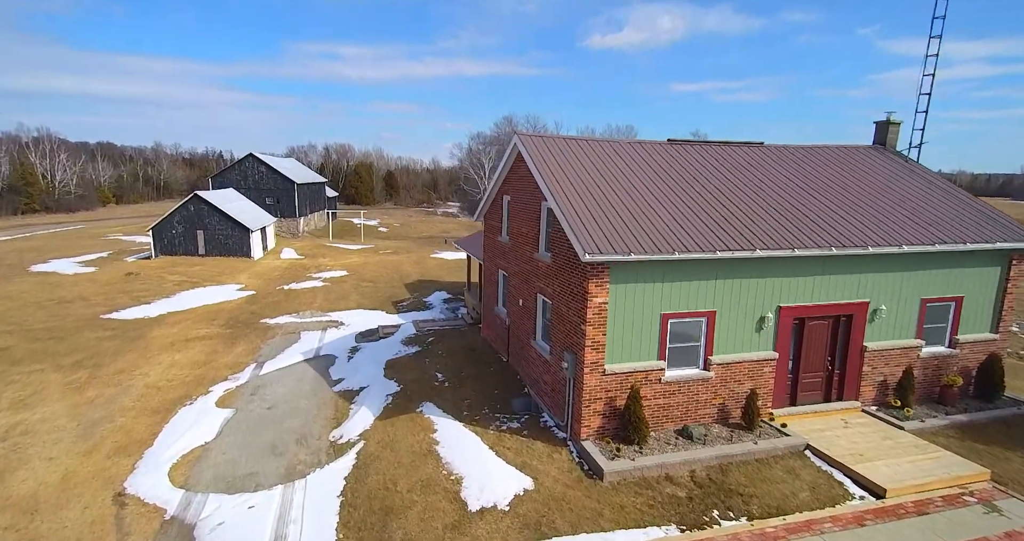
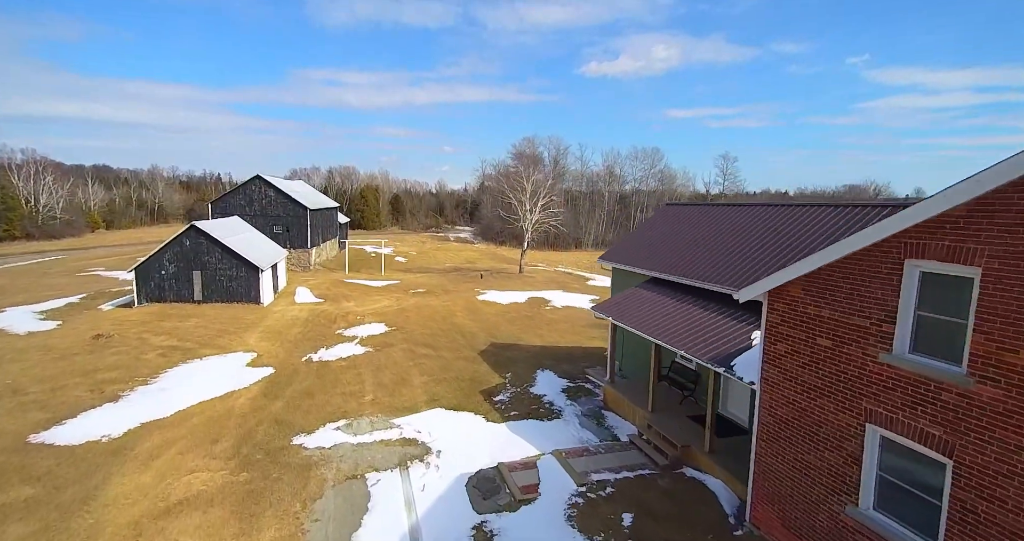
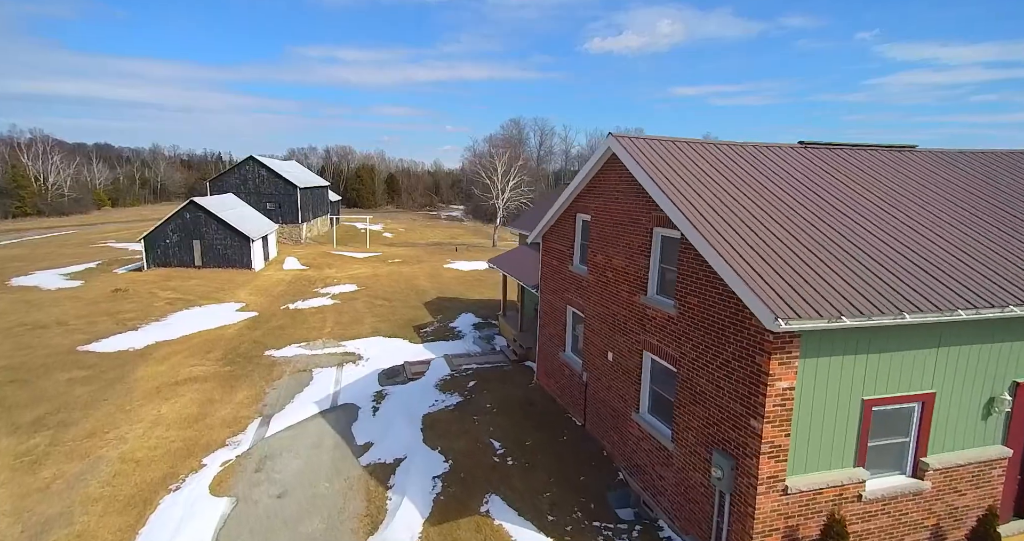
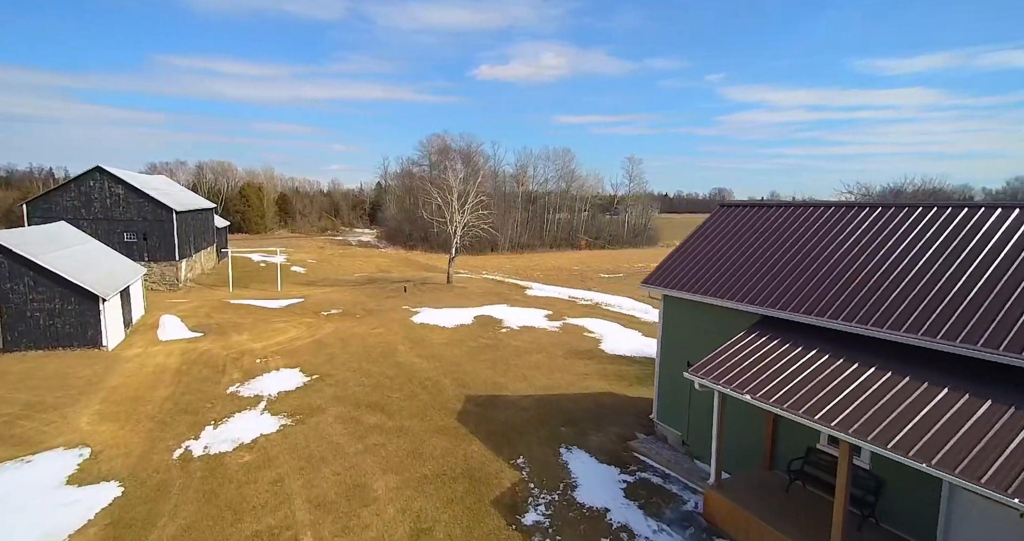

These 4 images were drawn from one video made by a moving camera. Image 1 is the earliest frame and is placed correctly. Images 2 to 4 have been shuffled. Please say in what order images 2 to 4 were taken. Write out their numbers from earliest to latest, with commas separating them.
3, 2, 4
